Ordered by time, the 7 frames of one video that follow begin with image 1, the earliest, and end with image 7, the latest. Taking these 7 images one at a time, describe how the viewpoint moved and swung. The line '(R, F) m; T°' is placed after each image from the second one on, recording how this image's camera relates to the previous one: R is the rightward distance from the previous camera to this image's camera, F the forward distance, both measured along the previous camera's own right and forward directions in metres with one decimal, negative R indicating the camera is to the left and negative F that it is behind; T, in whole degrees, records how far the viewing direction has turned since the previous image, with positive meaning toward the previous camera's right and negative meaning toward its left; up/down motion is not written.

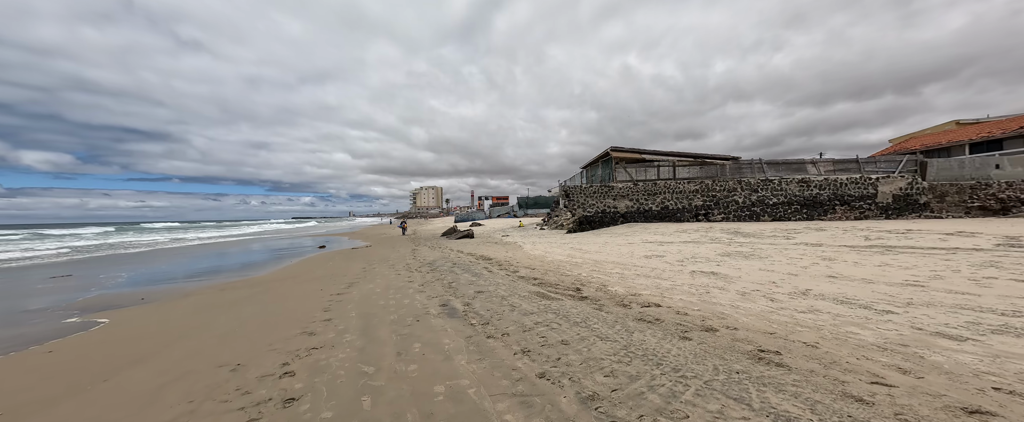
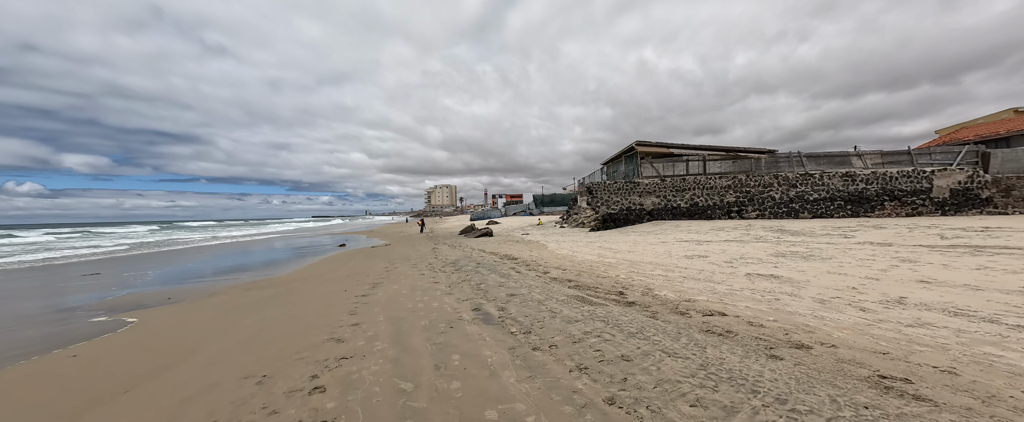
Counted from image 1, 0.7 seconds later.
(-0.4, +0.4) m; -2°
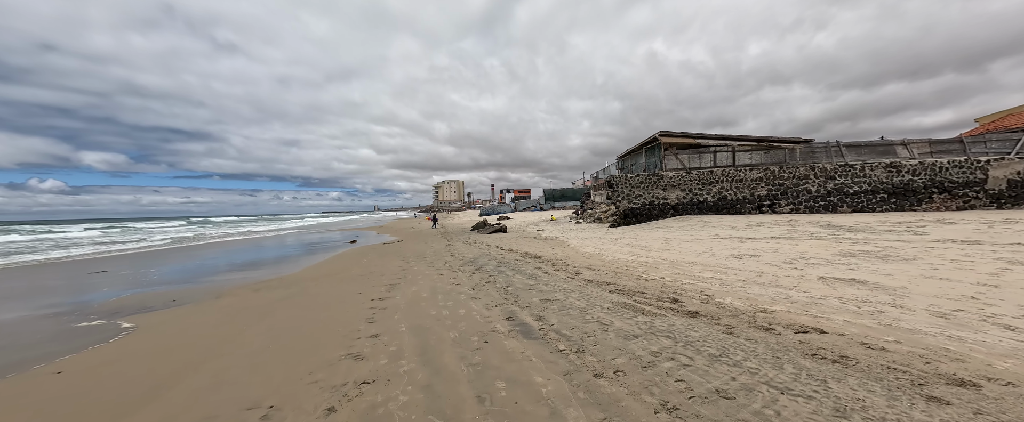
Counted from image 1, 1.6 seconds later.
(-0.4, +0.6) m; -1°
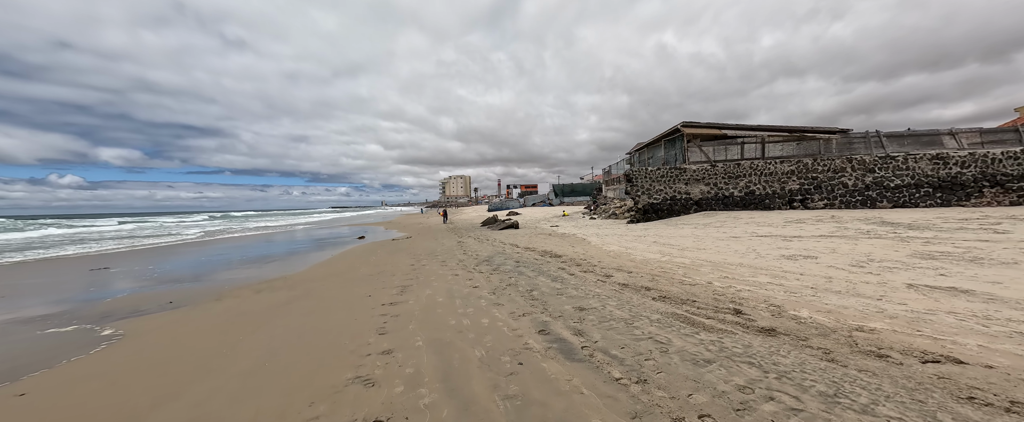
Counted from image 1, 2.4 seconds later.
(-0.3, +0.6) m; -1°
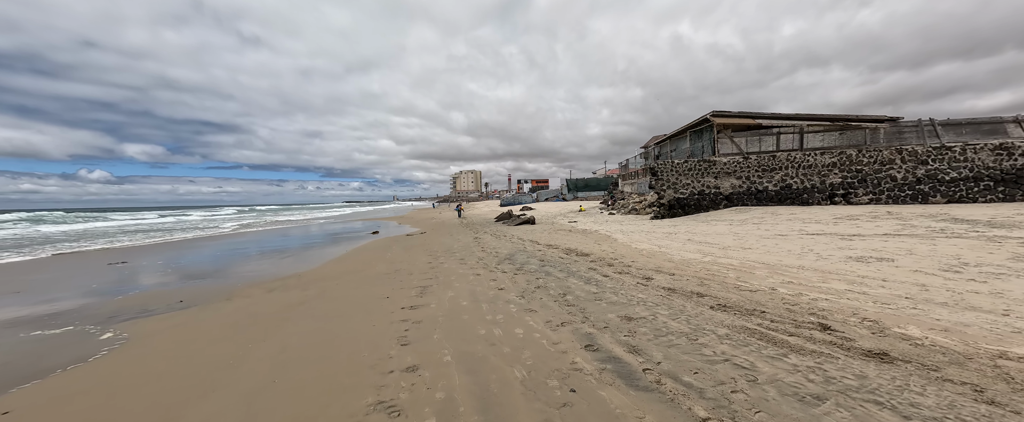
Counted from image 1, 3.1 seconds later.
(-0.3, +0.5) m; -2°
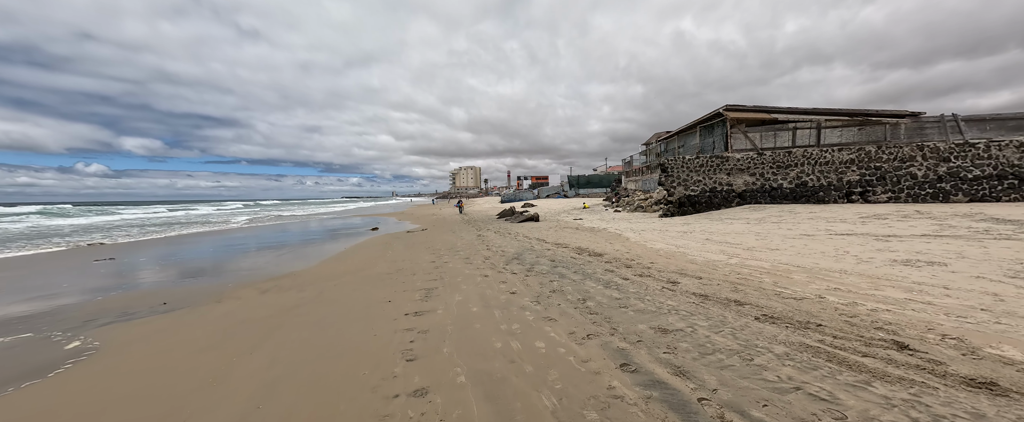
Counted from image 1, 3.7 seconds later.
(-0.2, +0.5) m; 0°
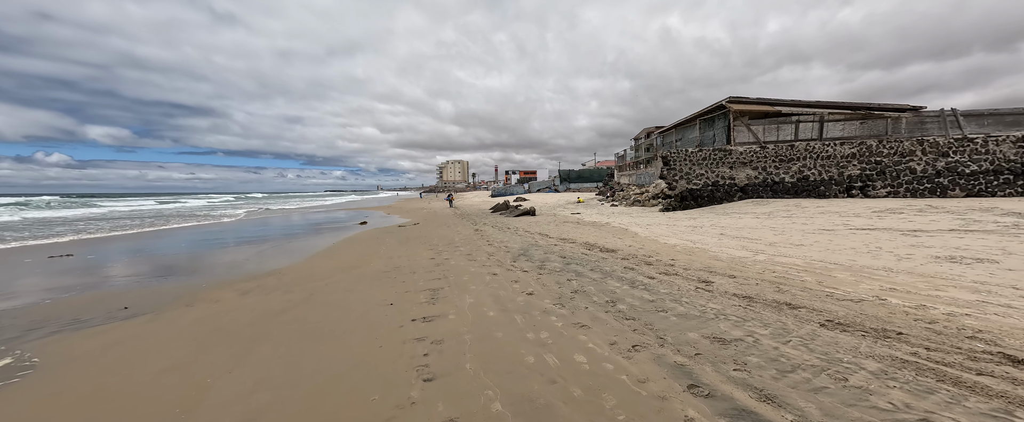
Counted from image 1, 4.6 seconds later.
(-0.4, +0.6) m; +2°
